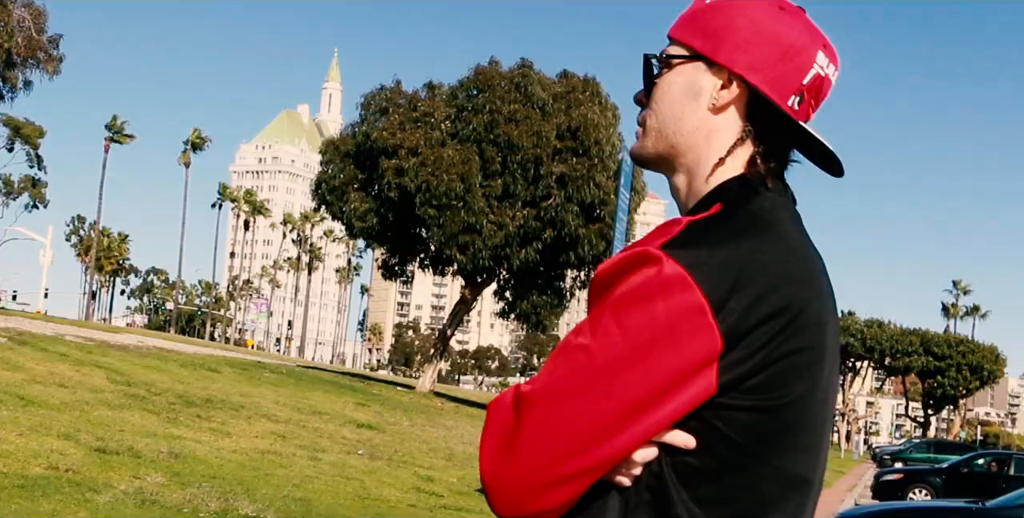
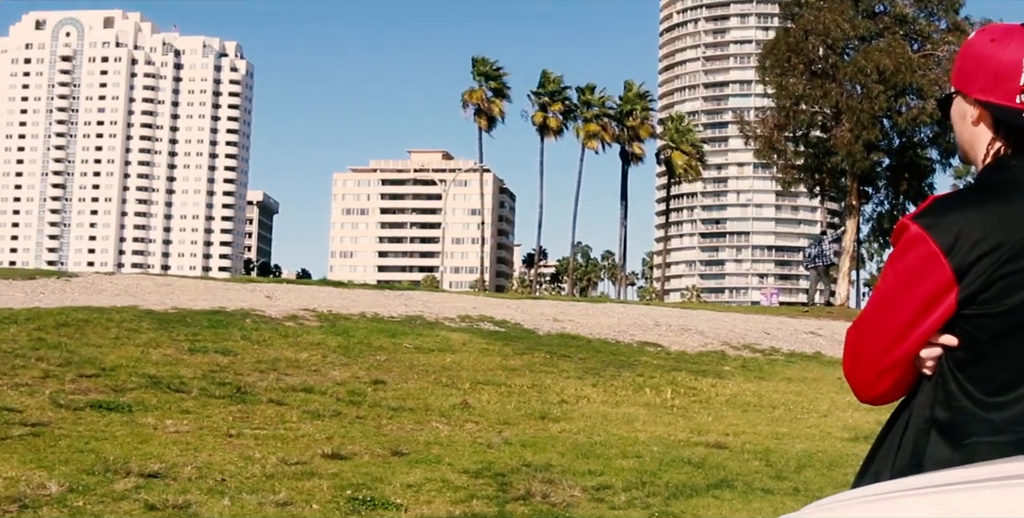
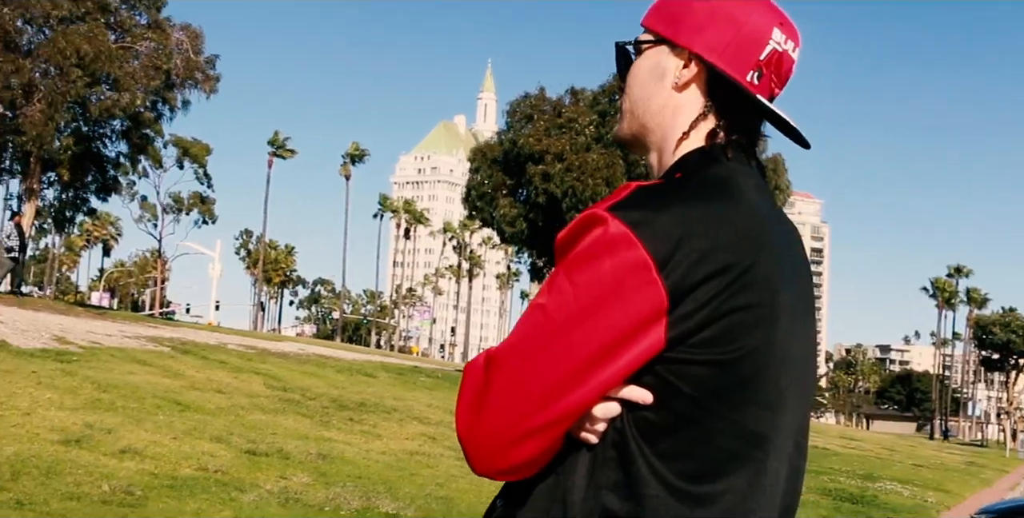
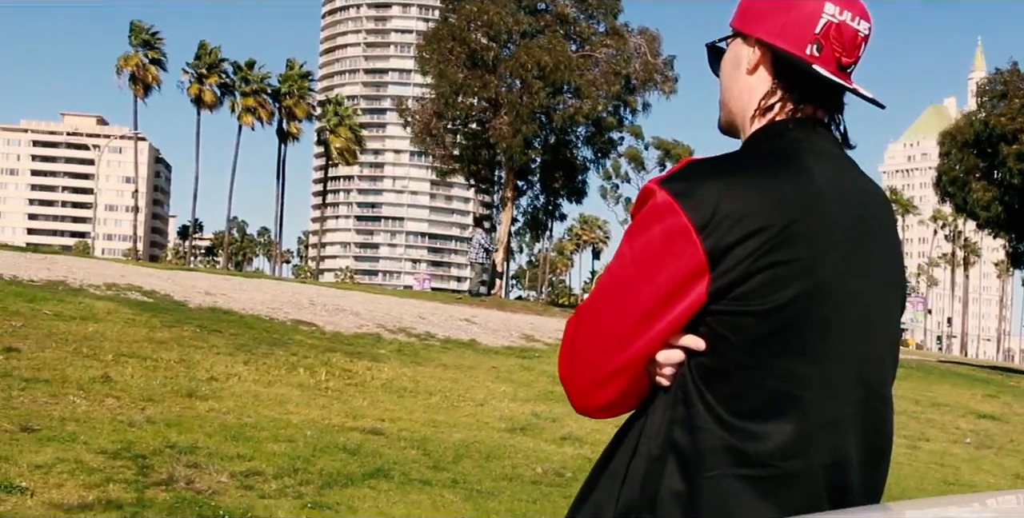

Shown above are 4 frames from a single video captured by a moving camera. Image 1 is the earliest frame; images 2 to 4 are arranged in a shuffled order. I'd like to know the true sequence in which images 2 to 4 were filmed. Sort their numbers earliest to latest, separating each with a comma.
3, 4, 2
